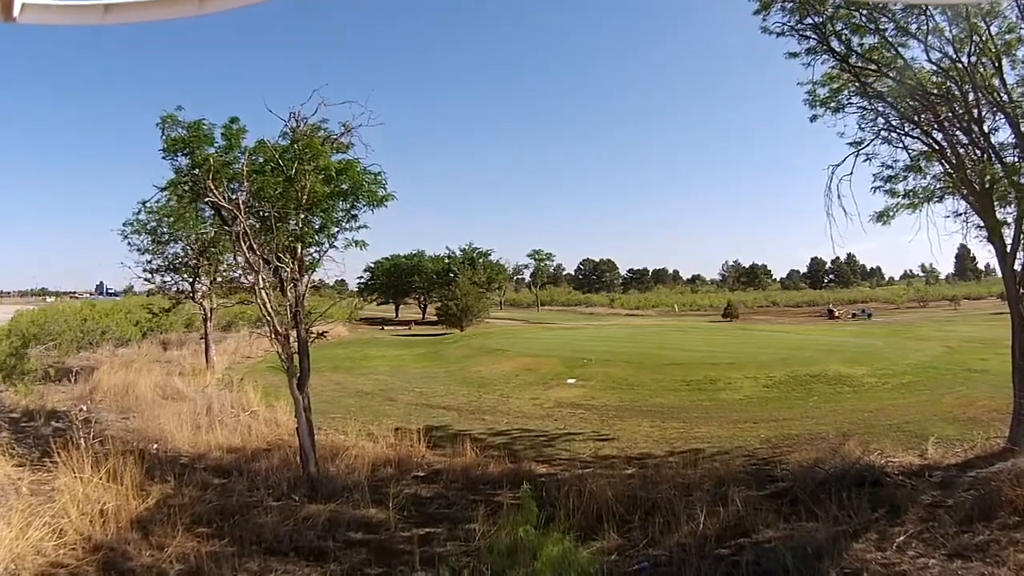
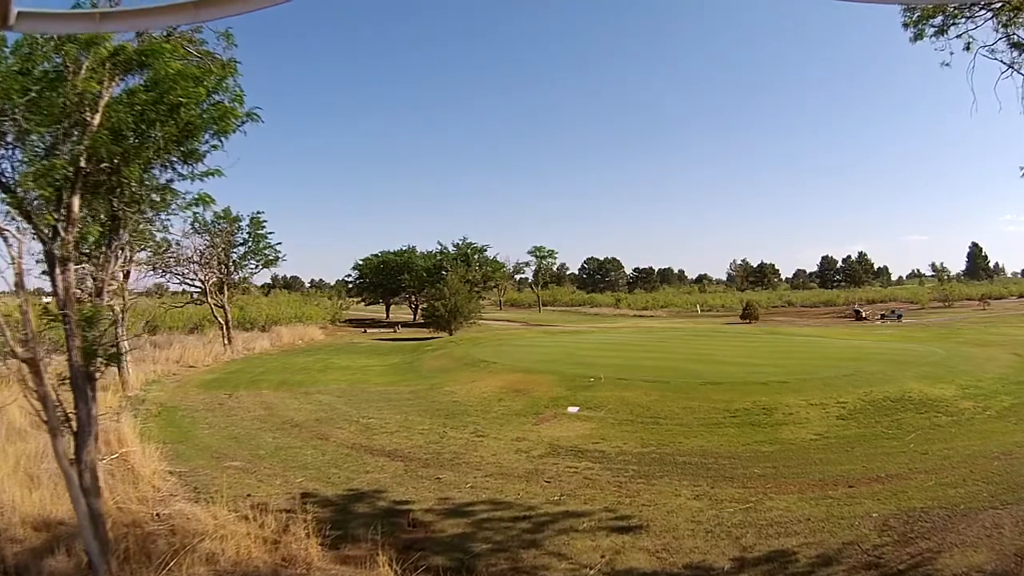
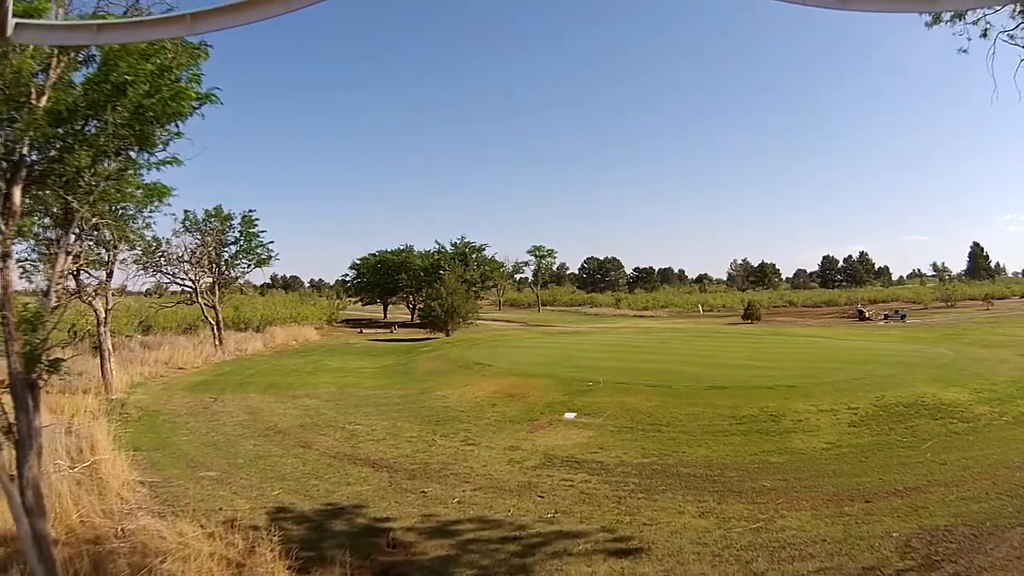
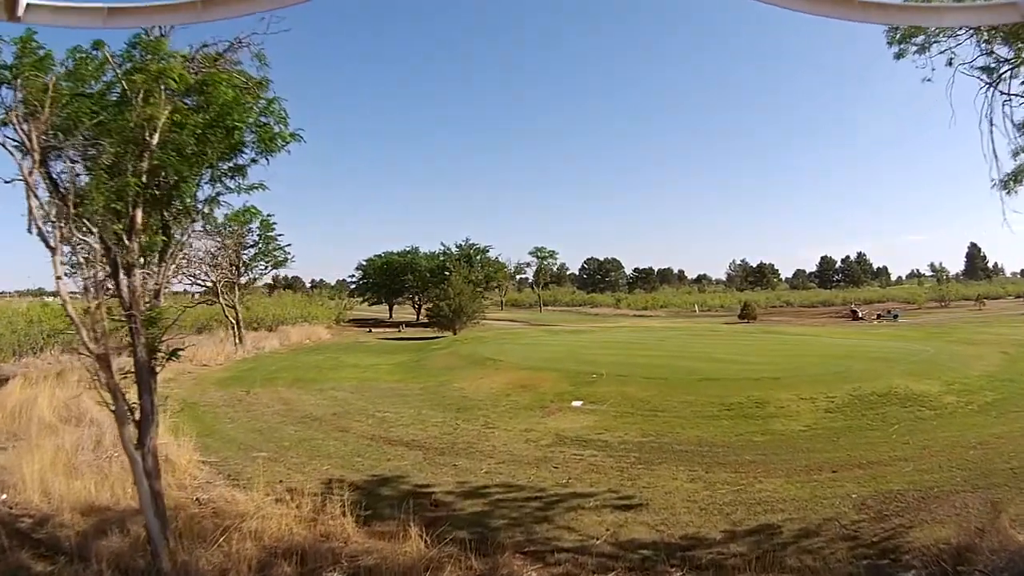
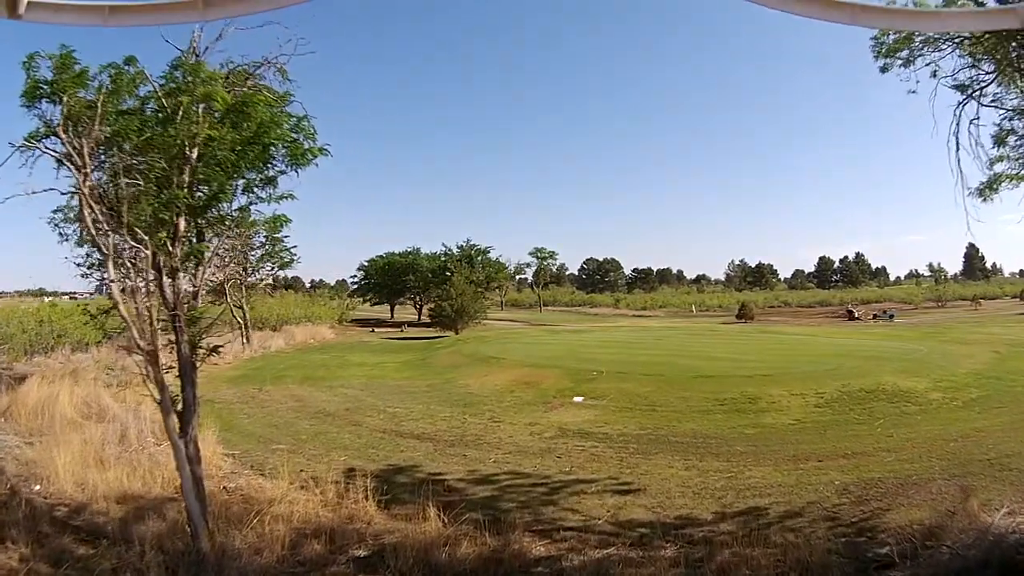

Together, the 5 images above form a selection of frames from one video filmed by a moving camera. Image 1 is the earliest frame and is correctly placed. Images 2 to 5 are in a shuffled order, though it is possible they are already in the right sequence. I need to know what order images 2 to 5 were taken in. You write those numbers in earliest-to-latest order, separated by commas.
5, 4, 2, 3
